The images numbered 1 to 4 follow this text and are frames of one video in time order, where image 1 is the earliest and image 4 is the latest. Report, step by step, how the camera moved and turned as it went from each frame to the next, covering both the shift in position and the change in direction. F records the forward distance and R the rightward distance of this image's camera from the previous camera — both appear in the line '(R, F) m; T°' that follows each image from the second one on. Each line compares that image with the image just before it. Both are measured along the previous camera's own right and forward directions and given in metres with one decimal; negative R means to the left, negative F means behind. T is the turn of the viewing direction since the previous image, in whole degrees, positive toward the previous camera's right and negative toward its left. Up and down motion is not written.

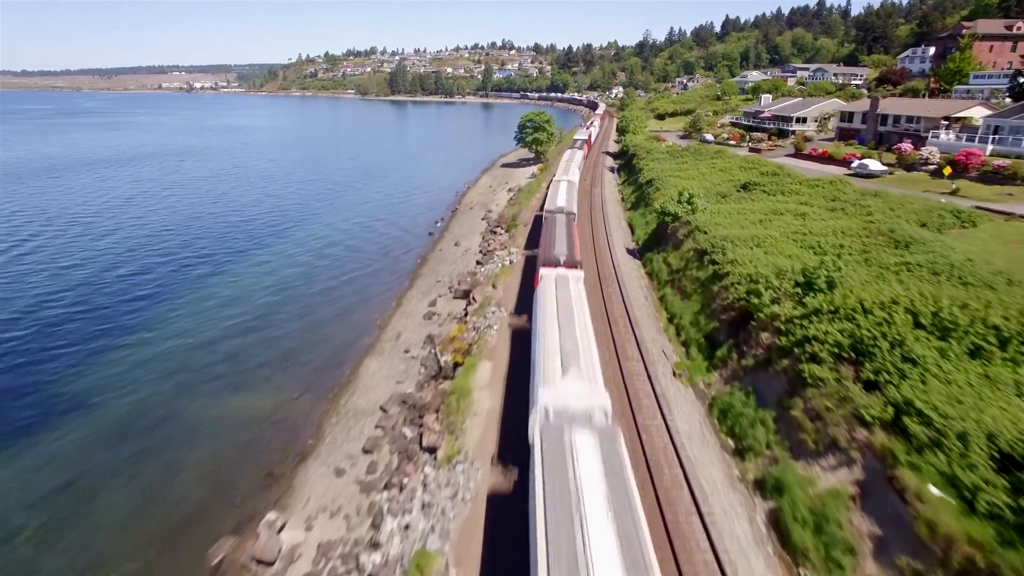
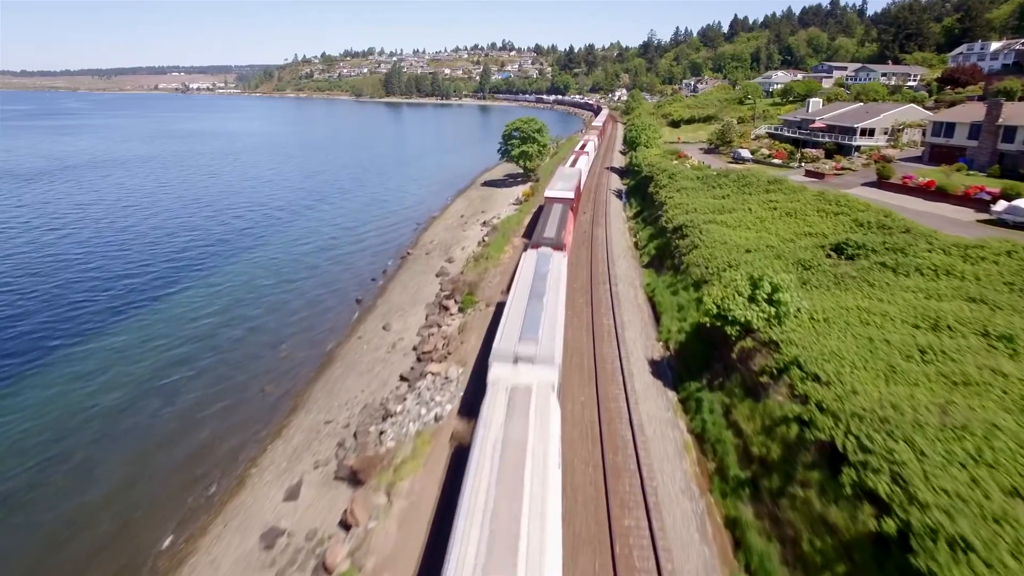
(+1.7, +12.5) m; 0°
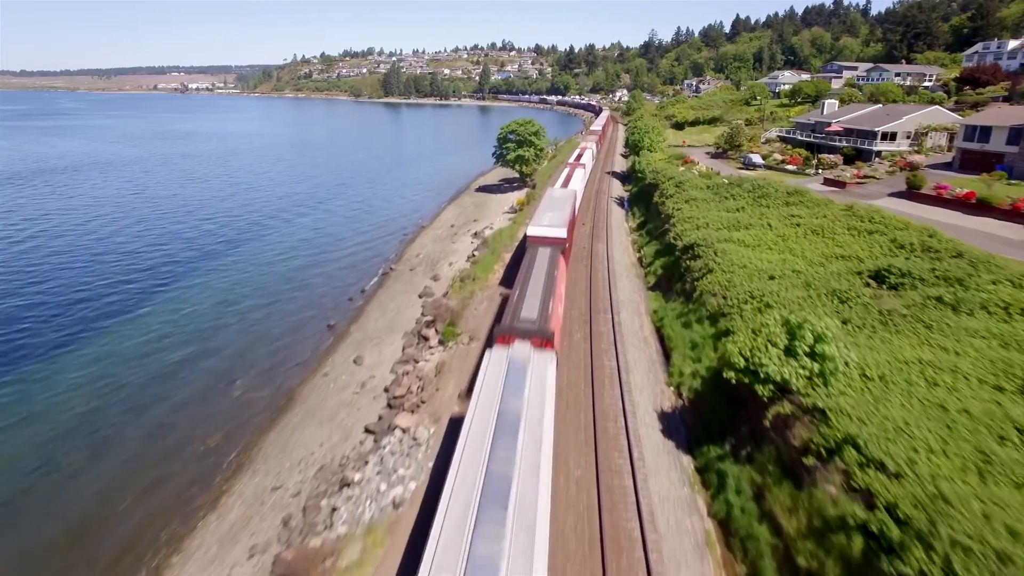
(+0.4, +2.9) m; 0°
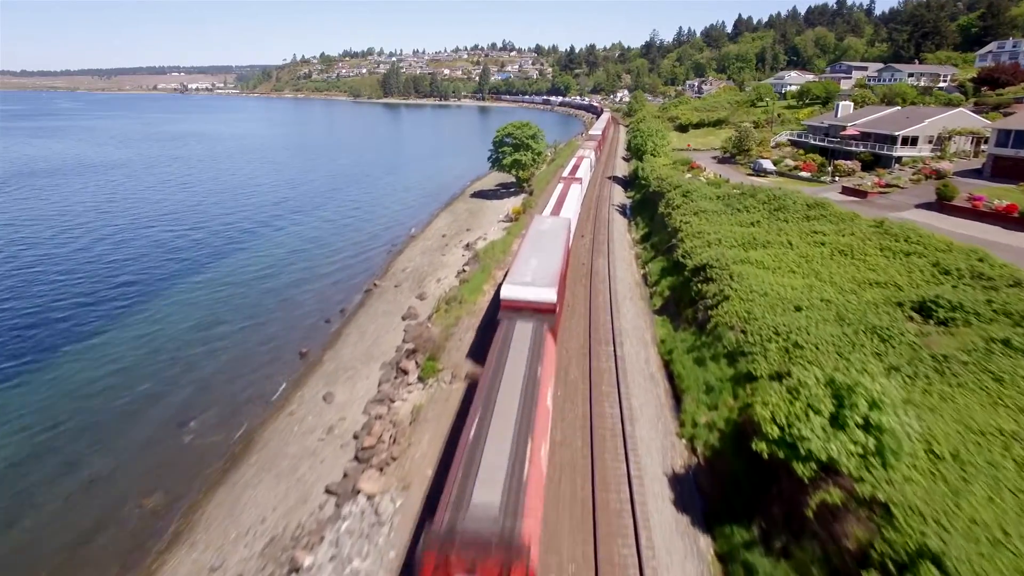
(+0.3, +2.4) m; 0°
